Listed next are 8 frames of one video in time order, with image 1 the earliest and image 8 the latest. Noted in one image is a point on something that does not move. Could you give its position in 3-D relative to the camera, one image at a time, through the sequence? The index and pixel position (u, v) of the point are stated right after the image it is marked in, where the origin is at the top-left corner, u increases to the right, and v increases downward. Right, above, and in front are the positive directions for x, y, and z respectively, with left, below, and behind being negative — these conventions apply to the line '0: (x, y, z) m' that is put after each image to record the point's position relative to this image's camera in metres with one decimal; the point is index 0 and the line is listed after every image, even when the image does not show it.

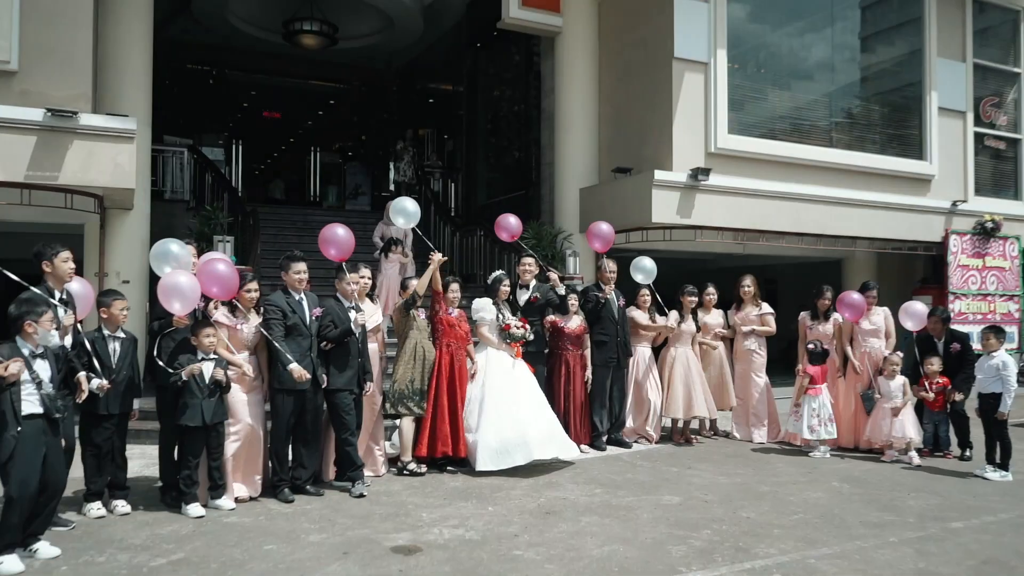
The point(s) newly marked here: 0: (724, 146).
0: (+2.4, +1.6, +9.4) m
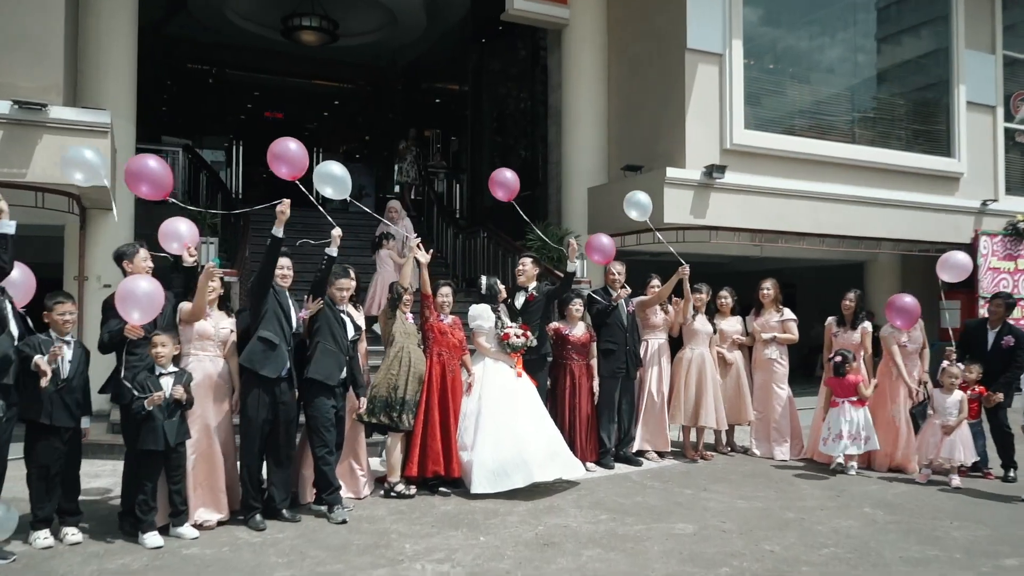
0: (+2.5, +1.6, +8.9) m
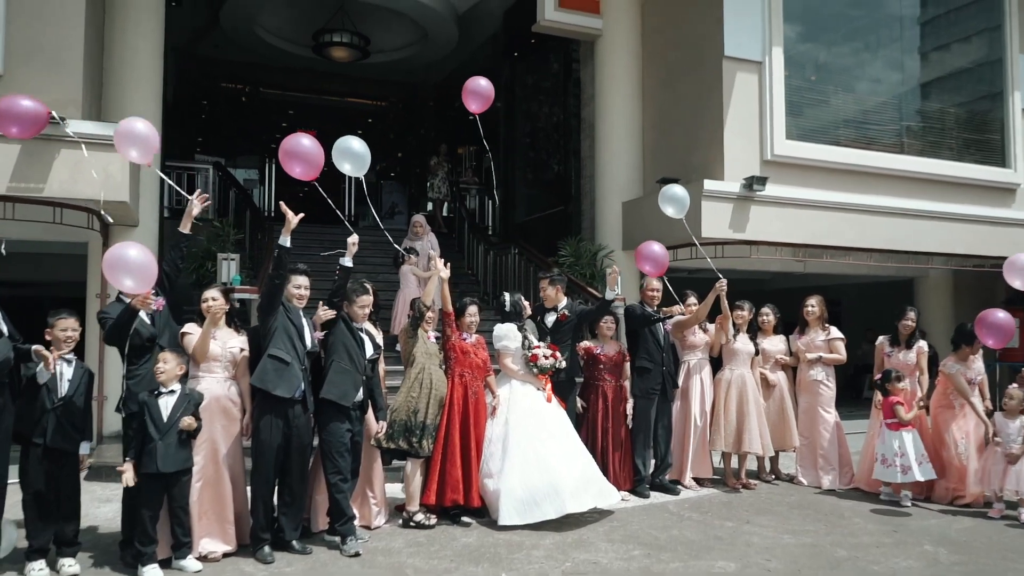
0: (+2.8, +1.4, +8.5) m
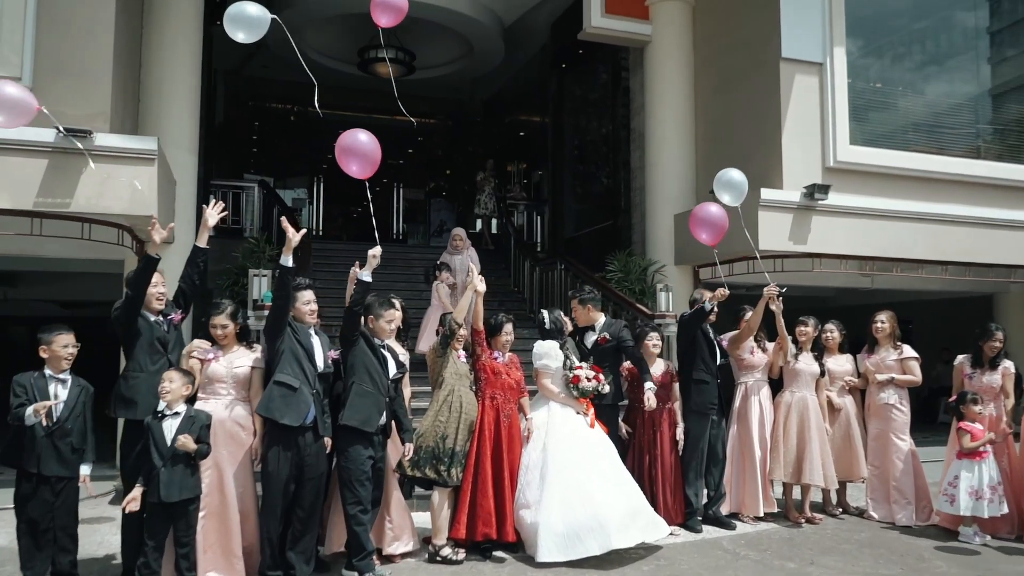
0: (+3.2, +1.2, +7.9) m
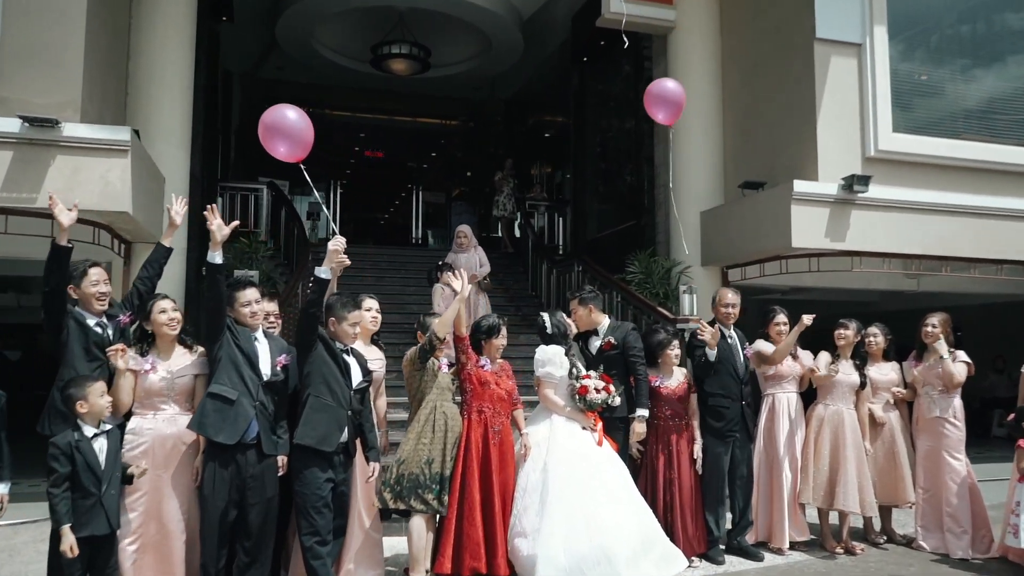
0: (+3.3, +1.2, +7.2) m
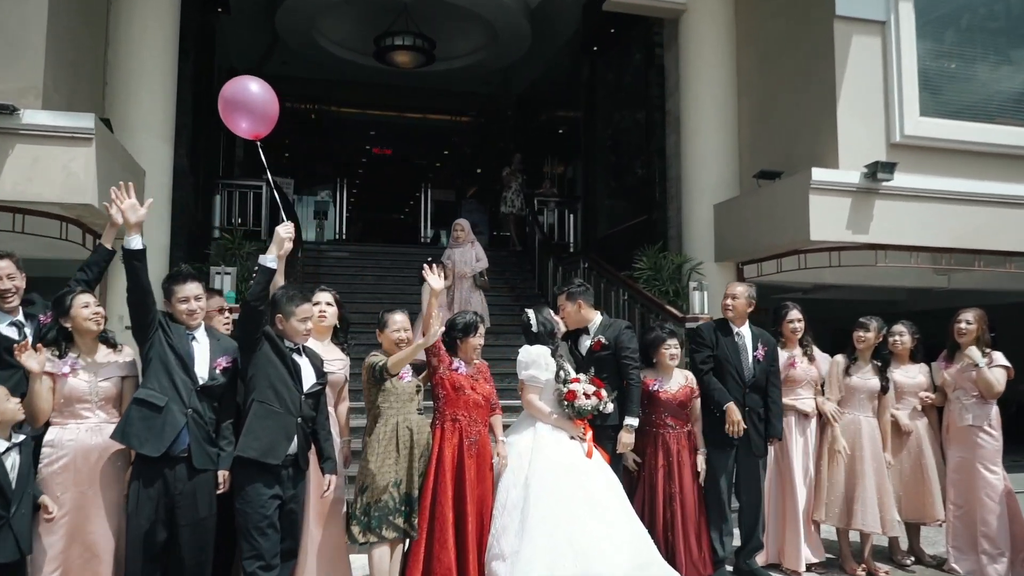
0: (+3.3, +1.3, +6.7) m
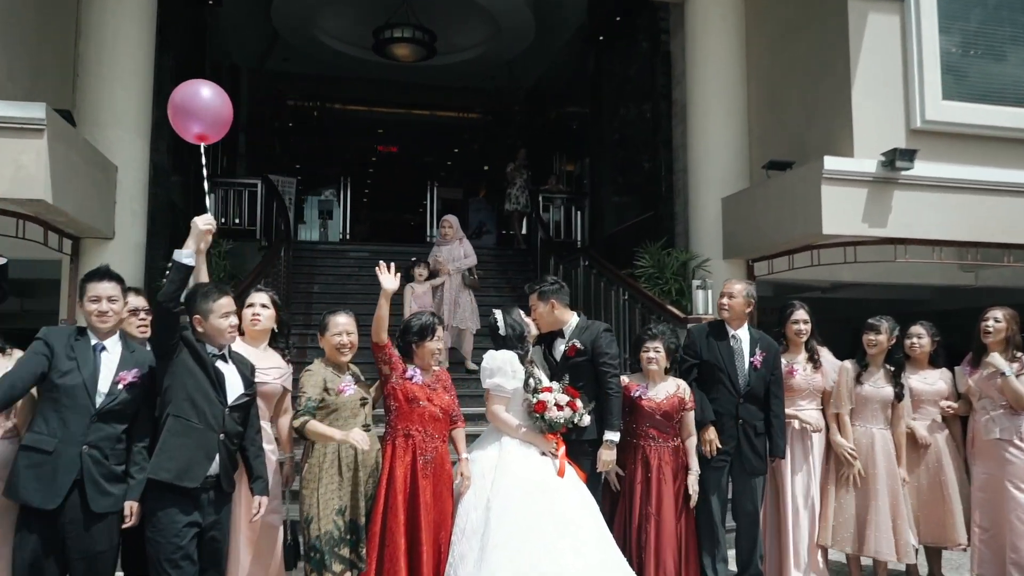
0: (+3.2, +1.3, +6.2) m
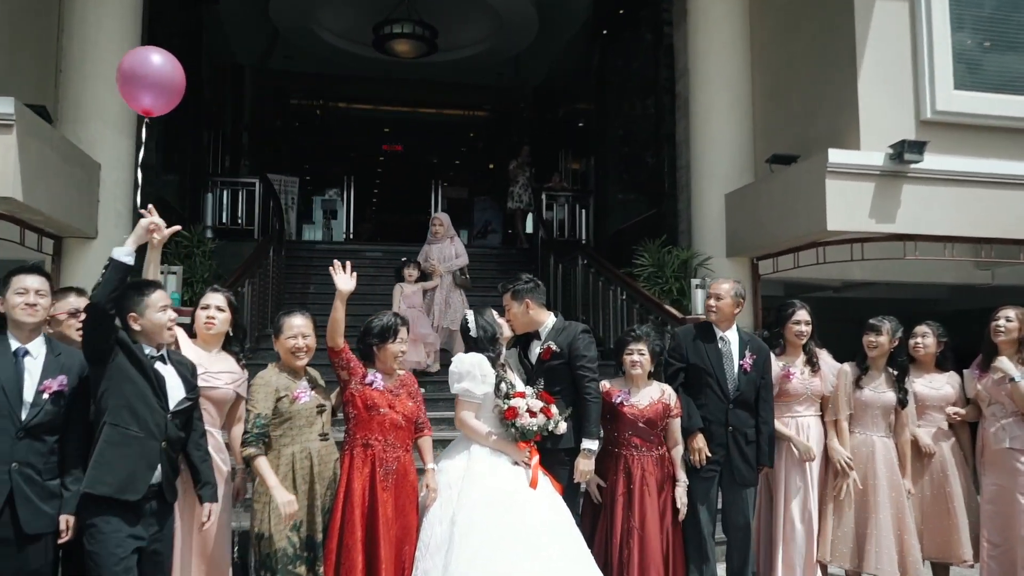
0: (+3.2, +1.3, +5.9) m
